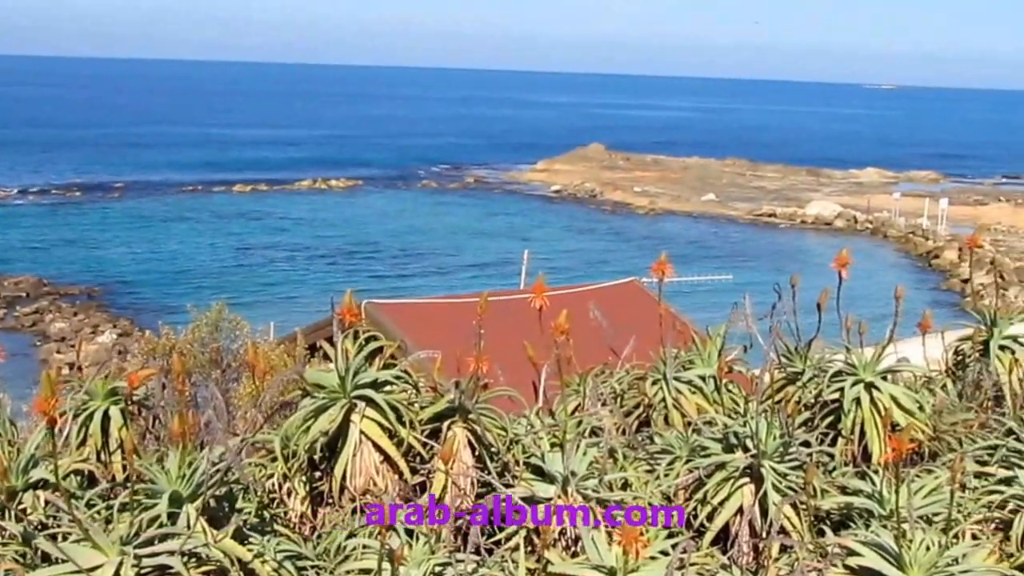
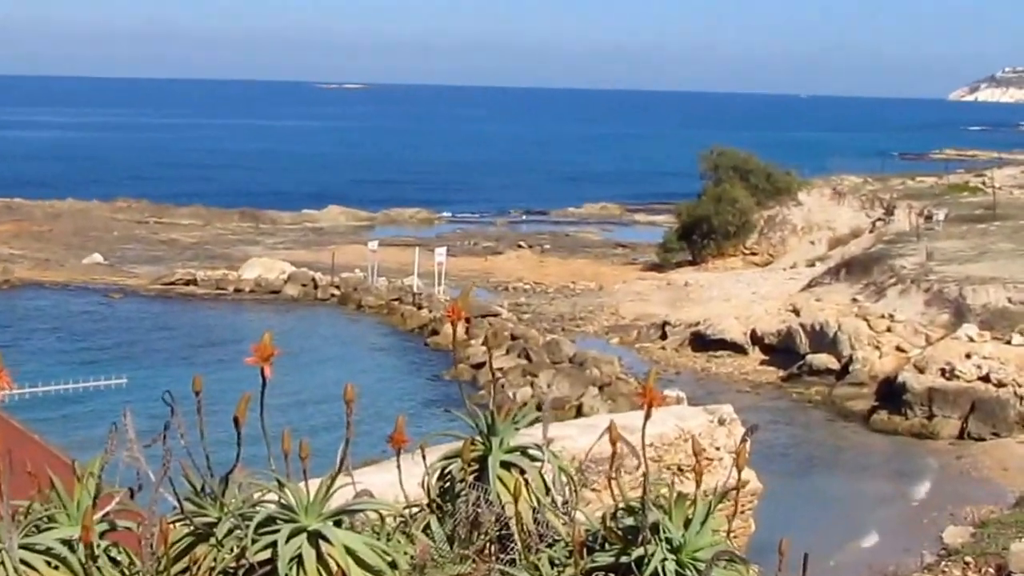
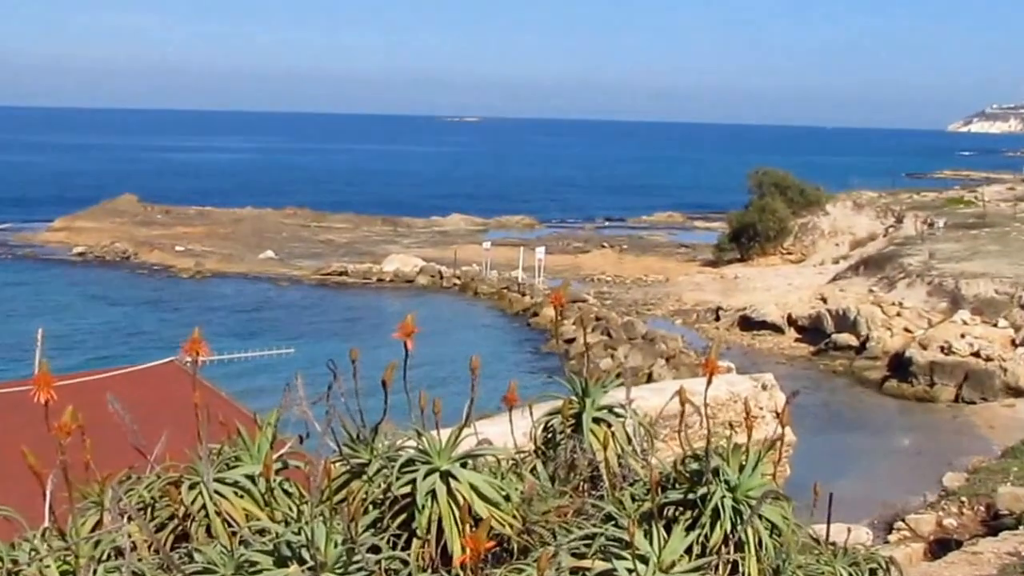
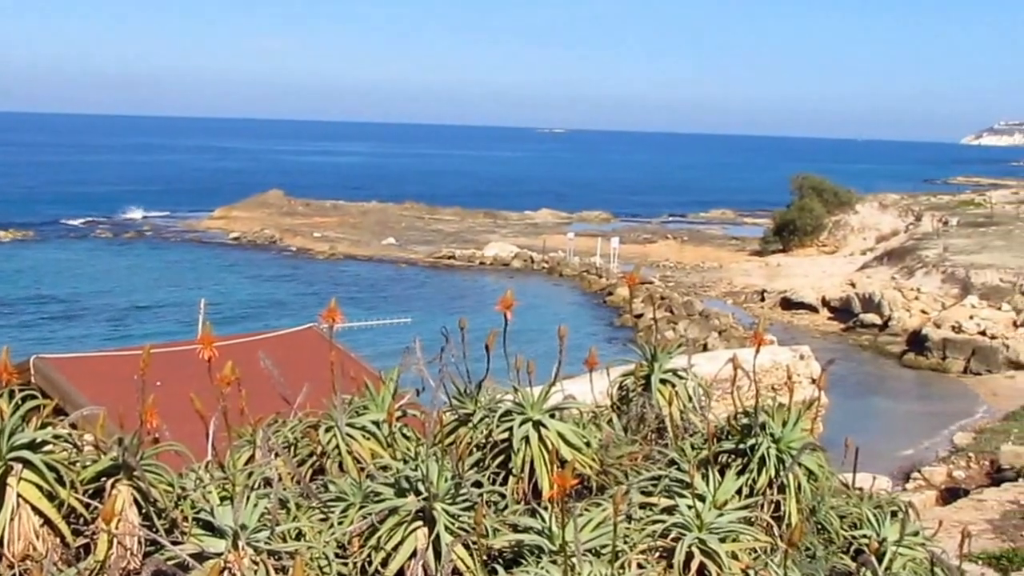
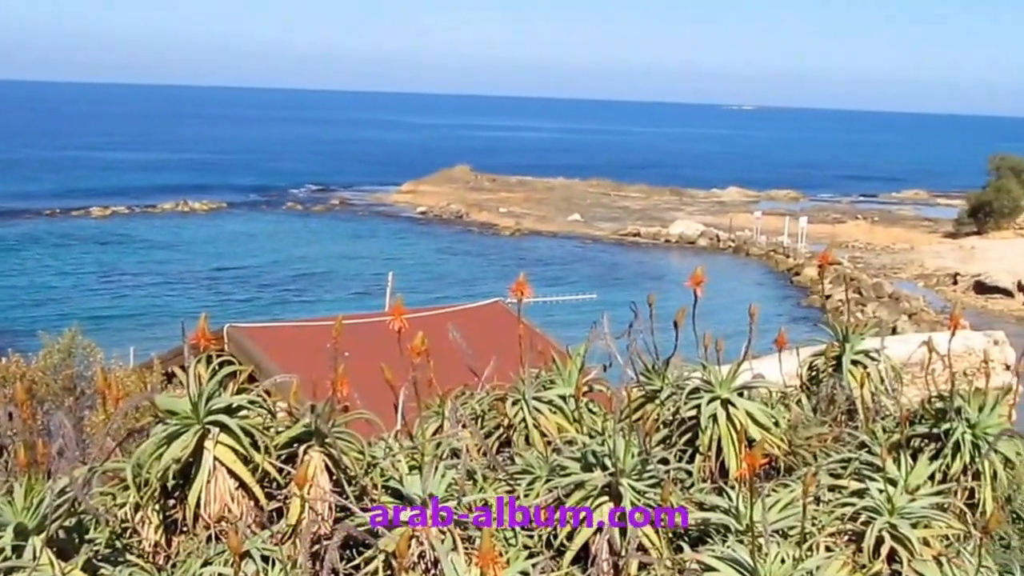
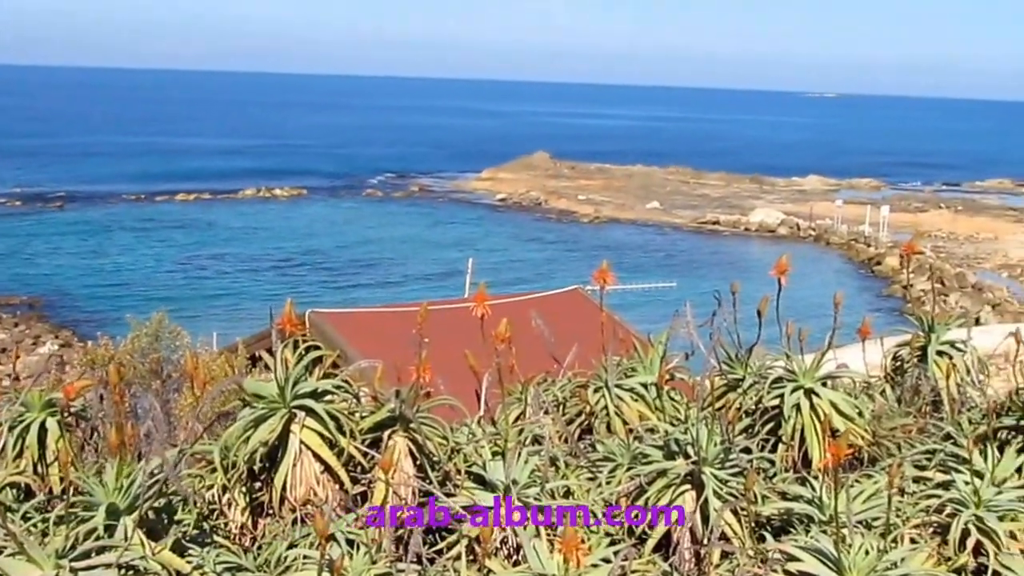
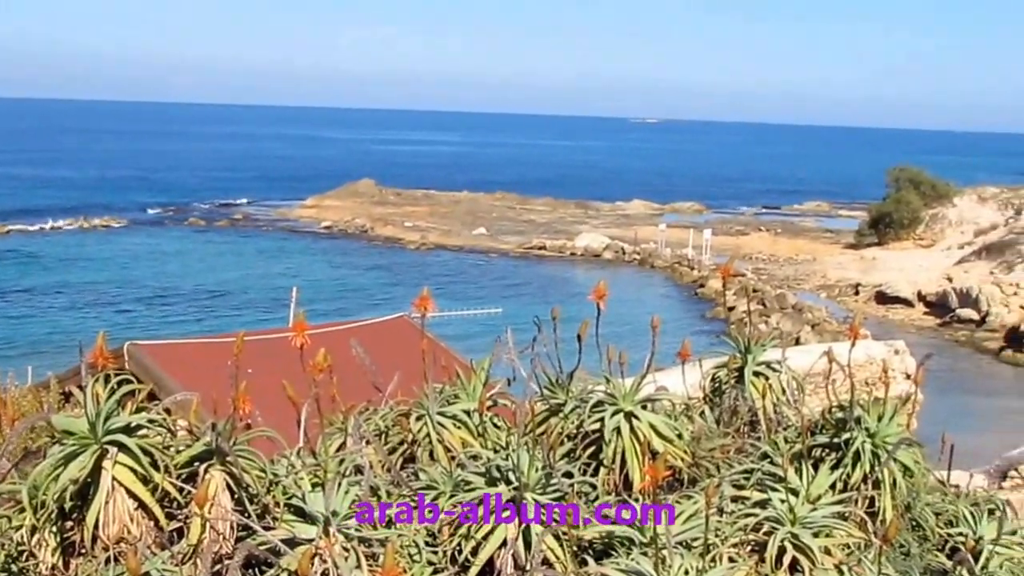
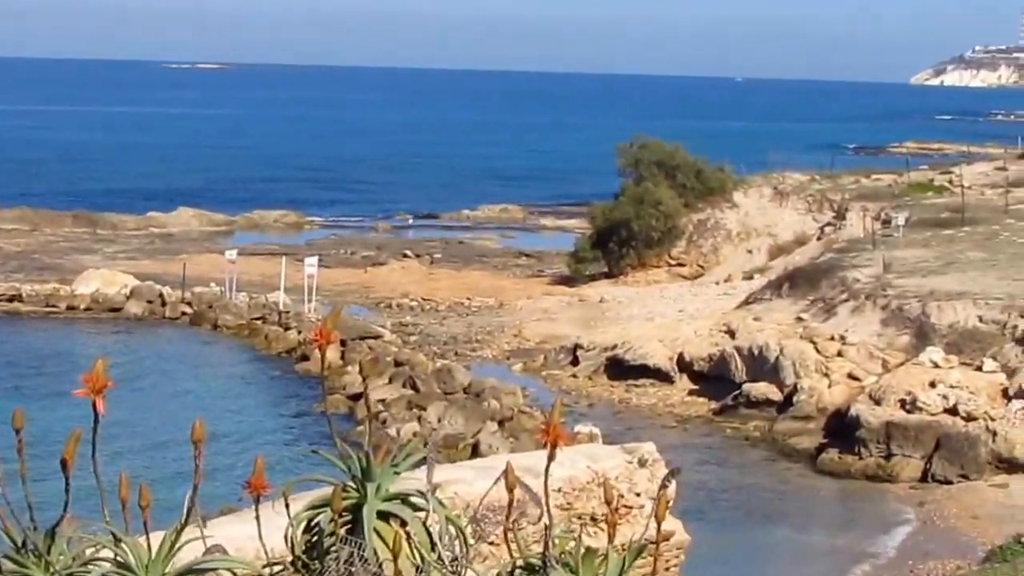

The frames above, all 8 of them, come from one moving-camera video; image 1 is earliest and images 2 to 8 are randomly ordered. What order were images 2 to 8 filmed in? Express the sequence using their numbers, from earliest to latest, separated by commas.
6, 5, 7, 4, 3, 2, 8
